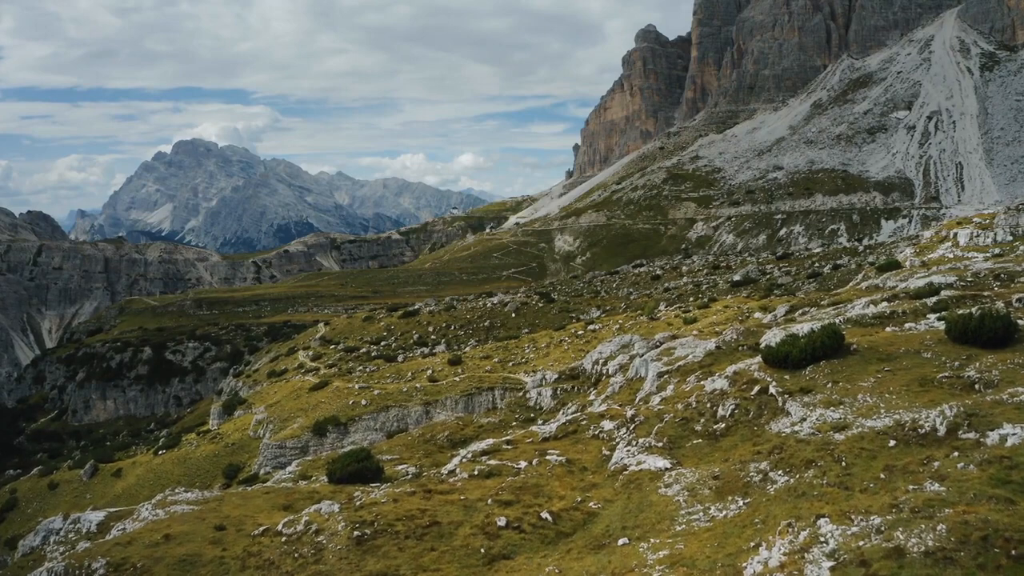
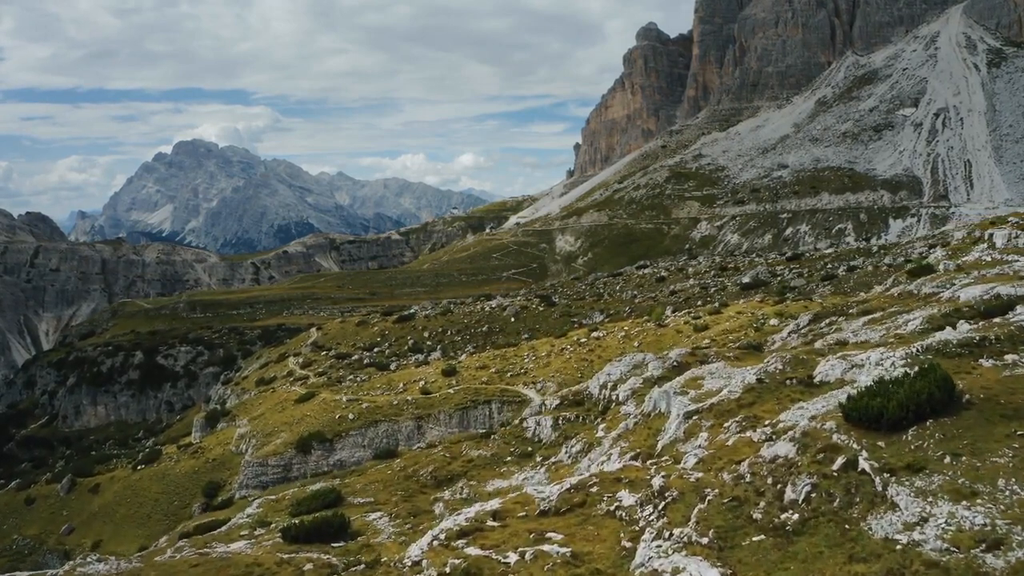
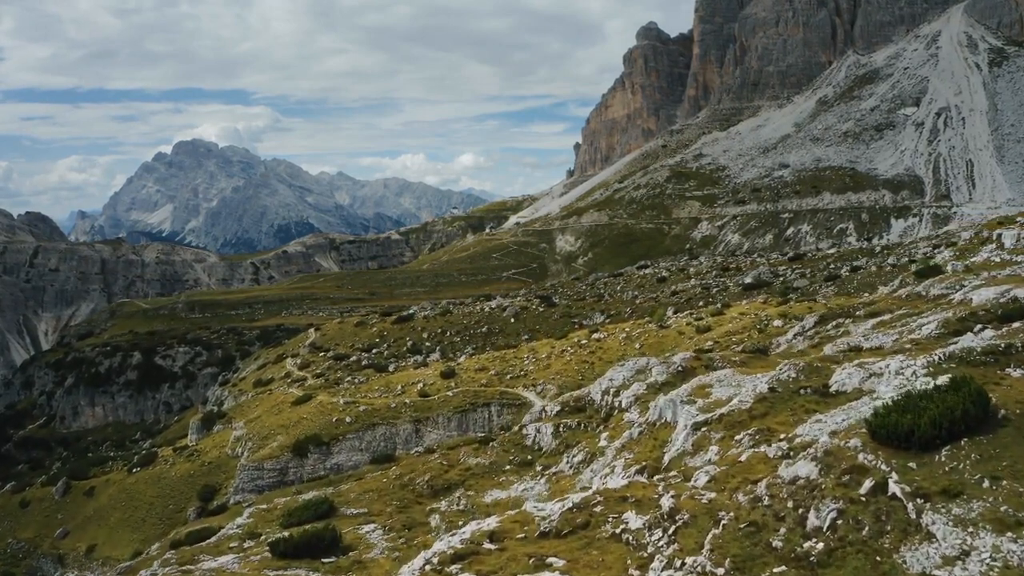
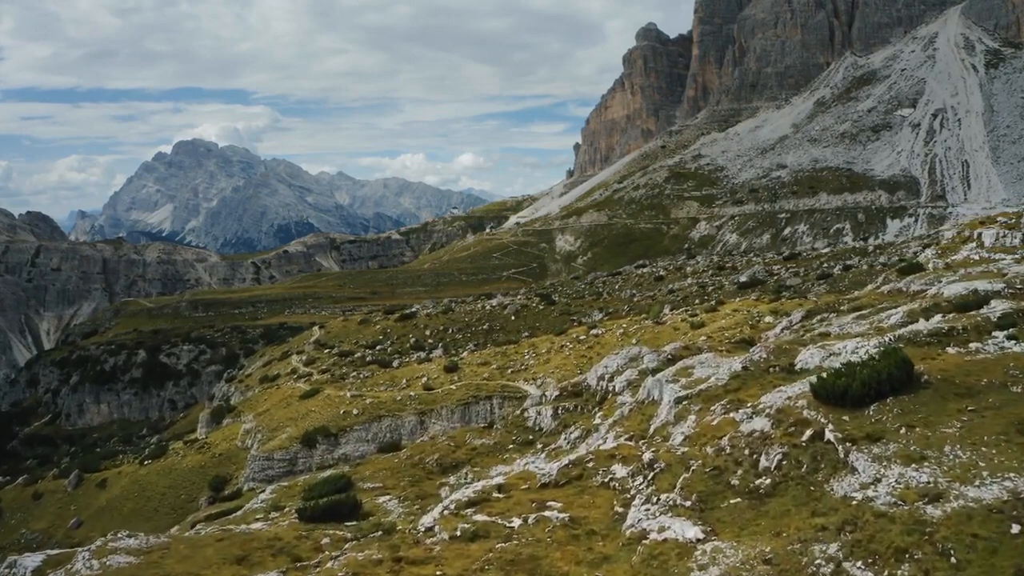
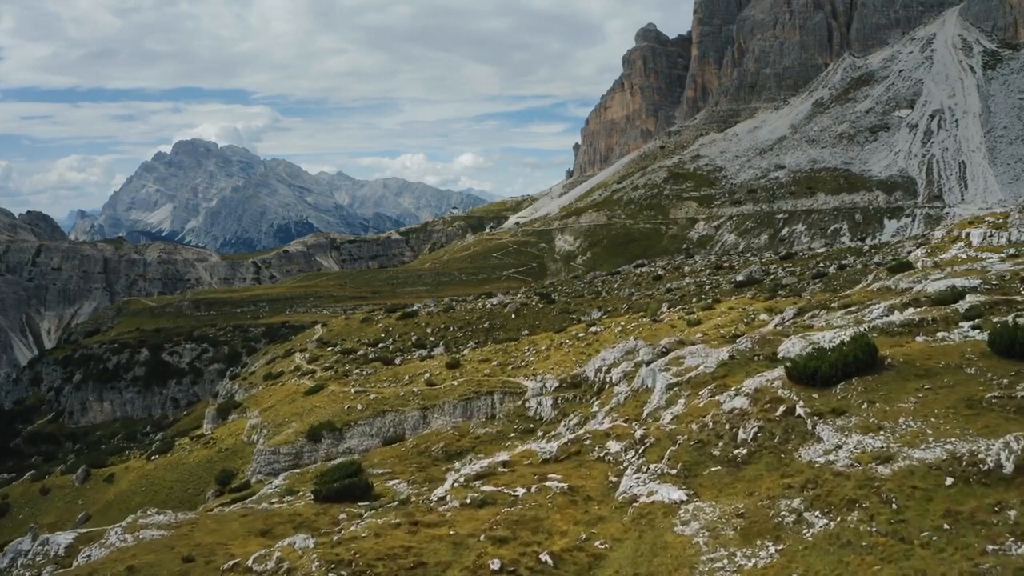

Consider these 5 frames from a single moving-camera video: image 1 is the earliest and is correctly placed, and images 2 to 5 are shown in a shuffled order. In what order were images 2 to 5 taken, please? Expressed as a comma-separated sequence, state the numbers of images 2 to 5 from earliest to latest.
5, 4, 2, 3
